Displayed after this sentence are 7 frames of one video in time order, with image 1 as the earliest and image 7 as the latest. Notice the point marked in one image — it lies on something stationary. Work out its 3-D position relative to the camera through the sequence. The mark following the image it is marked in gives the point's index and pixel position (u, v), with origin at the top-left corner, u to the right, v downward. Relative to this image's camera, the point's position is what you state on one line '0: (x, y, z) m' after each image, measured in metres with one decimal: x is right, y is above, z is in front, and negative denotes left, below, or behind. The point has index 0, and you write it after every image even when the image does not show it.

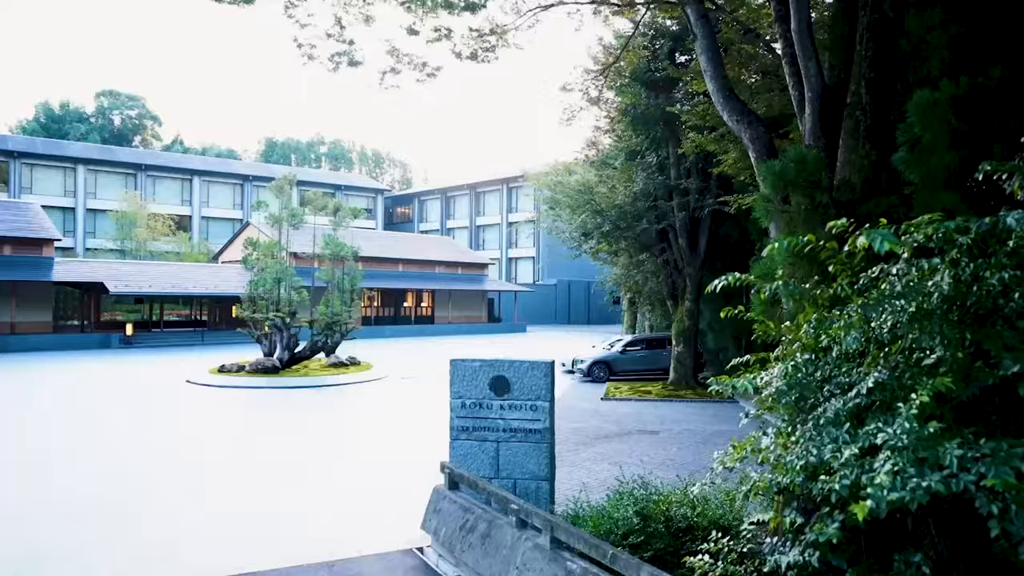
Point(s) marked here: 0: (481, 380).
0: (-0.3, -1.0, +7.5) m
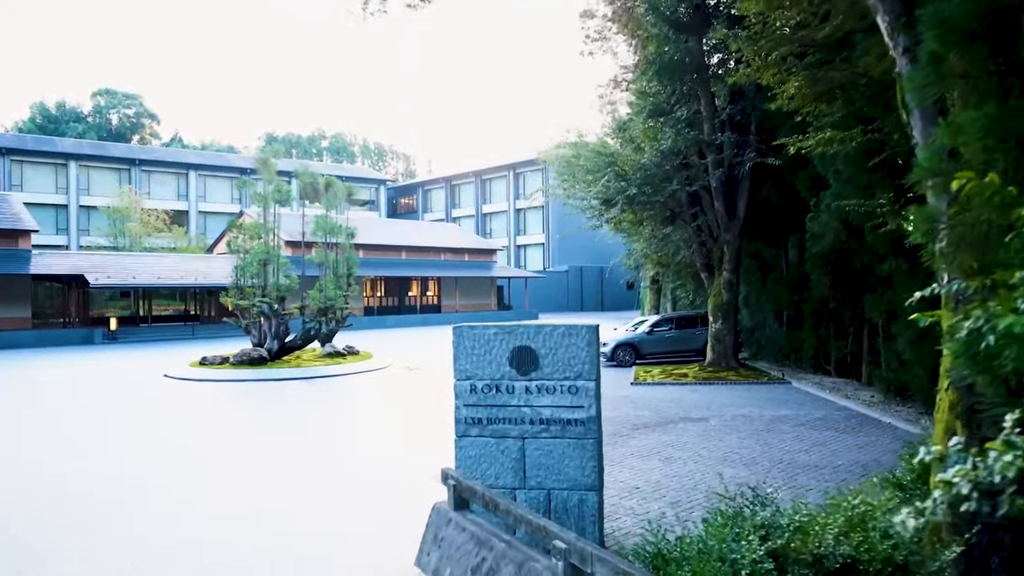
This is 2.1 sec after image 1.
0: (-0.1, -0.5, +5.4) m
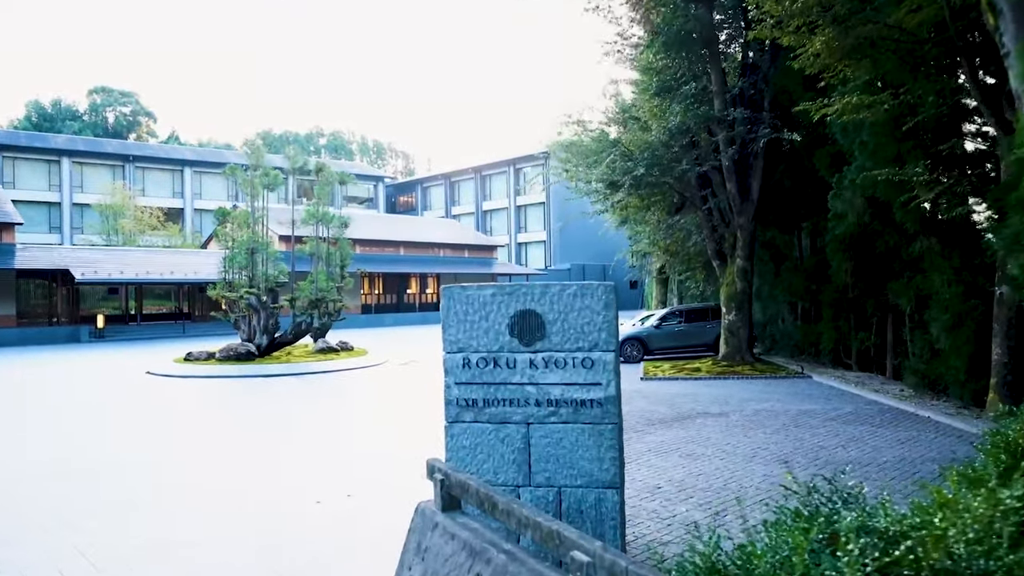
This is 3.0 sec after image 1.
0: (-0.1, -0.2, +4.5) m
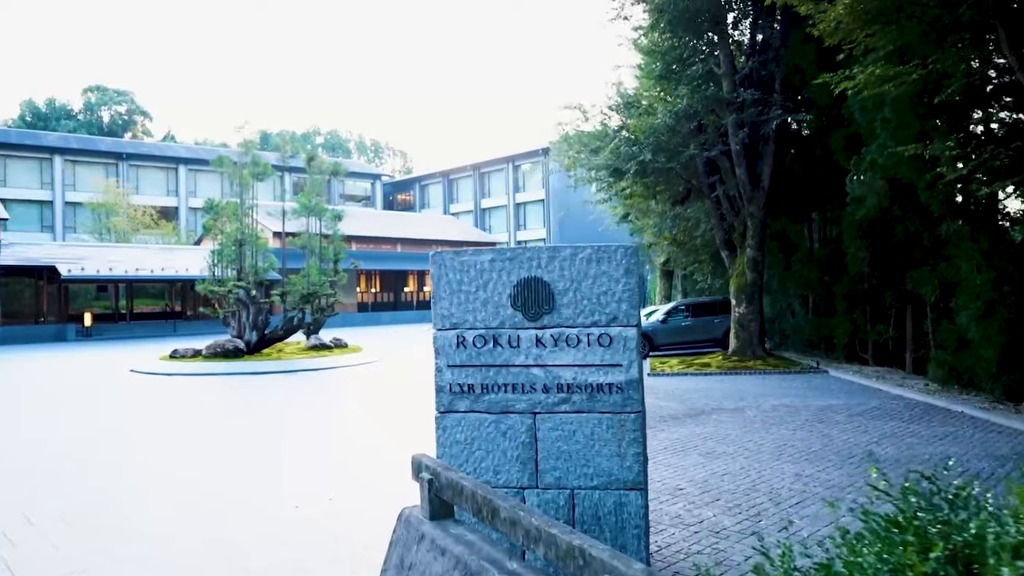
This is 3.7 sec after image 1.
0: (-0.1, 0.0, +3.8) m
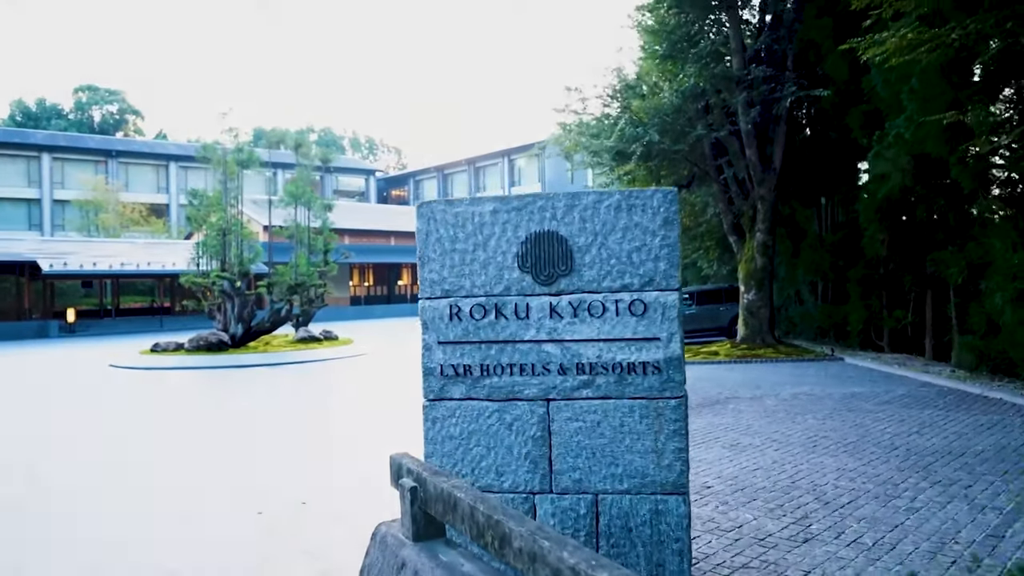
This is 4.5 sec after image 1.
0: (-0.1, +0.2, +3.0) m
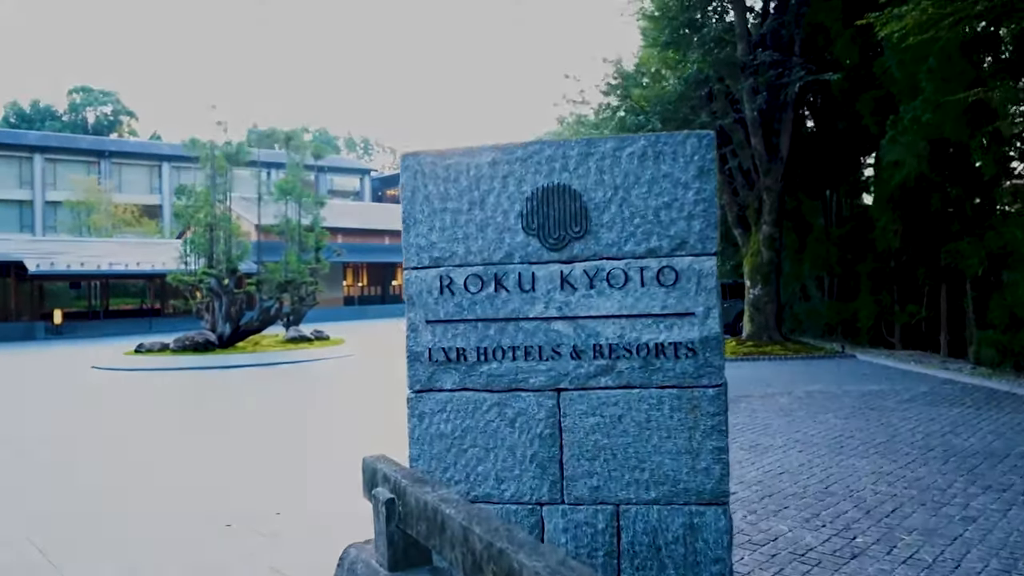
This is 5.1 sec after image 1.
0: (-0.1, +0.3, +2.5) m
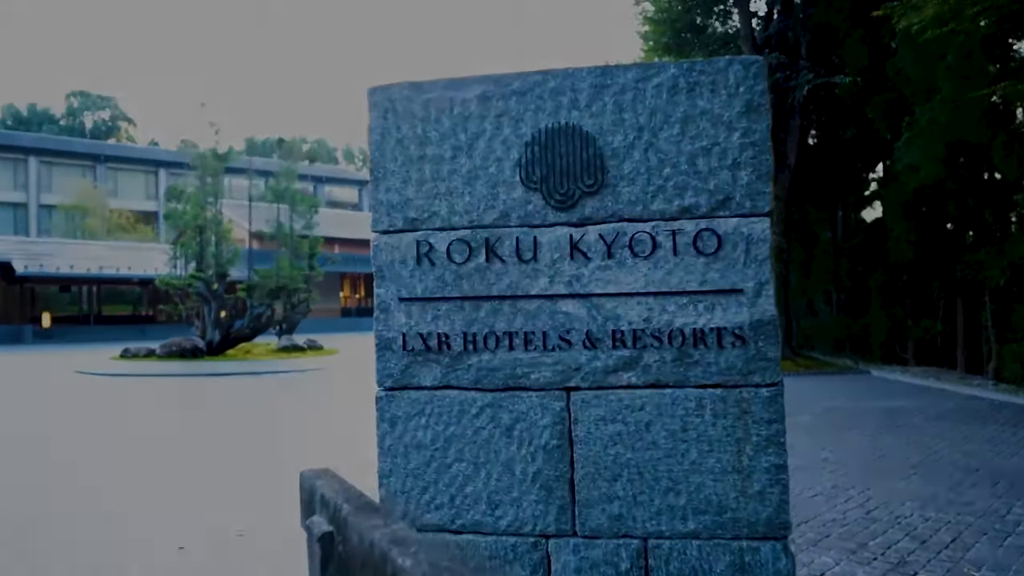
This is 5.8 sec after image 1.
0: (-0.1, +0.3, +2.0) m
